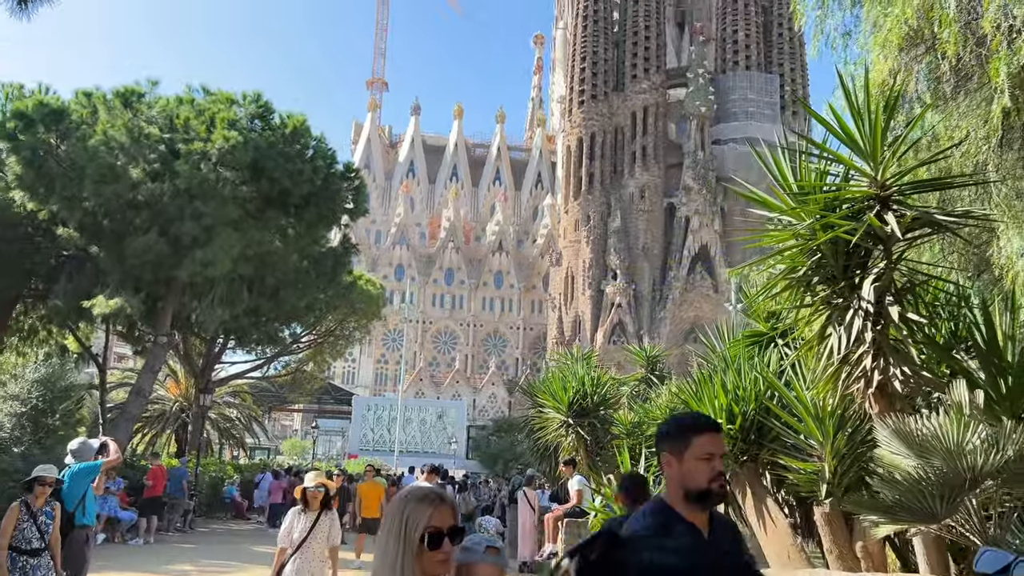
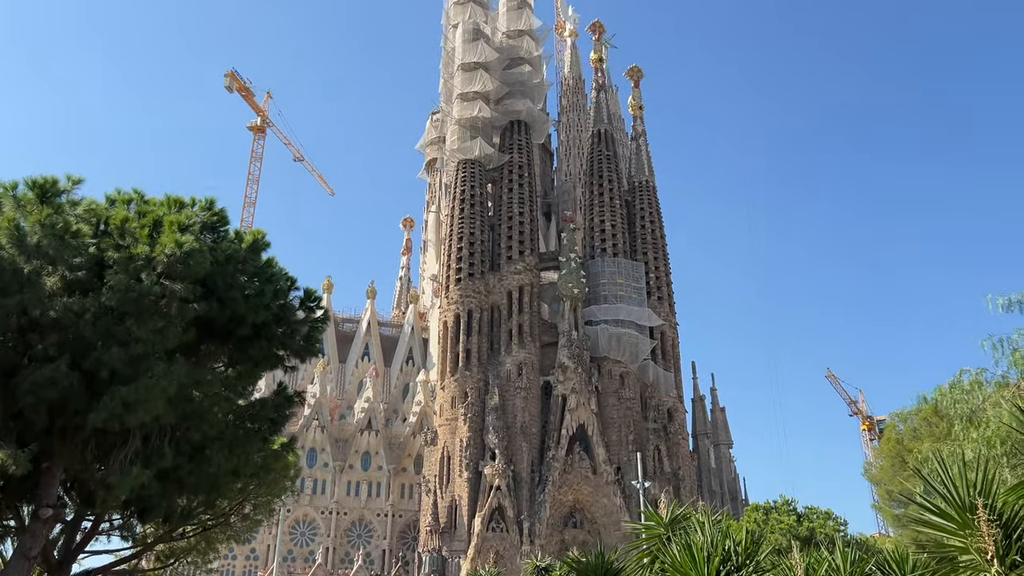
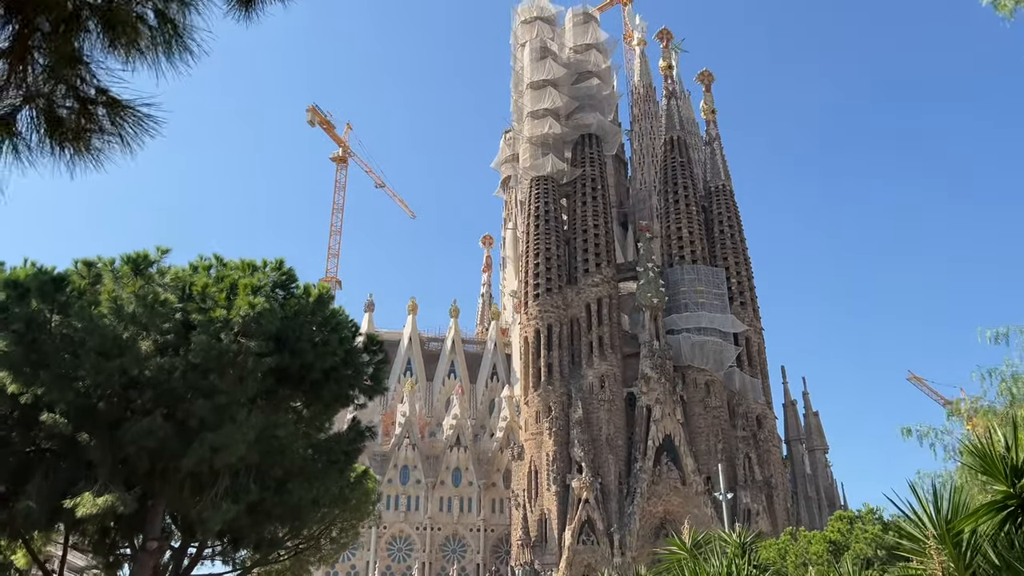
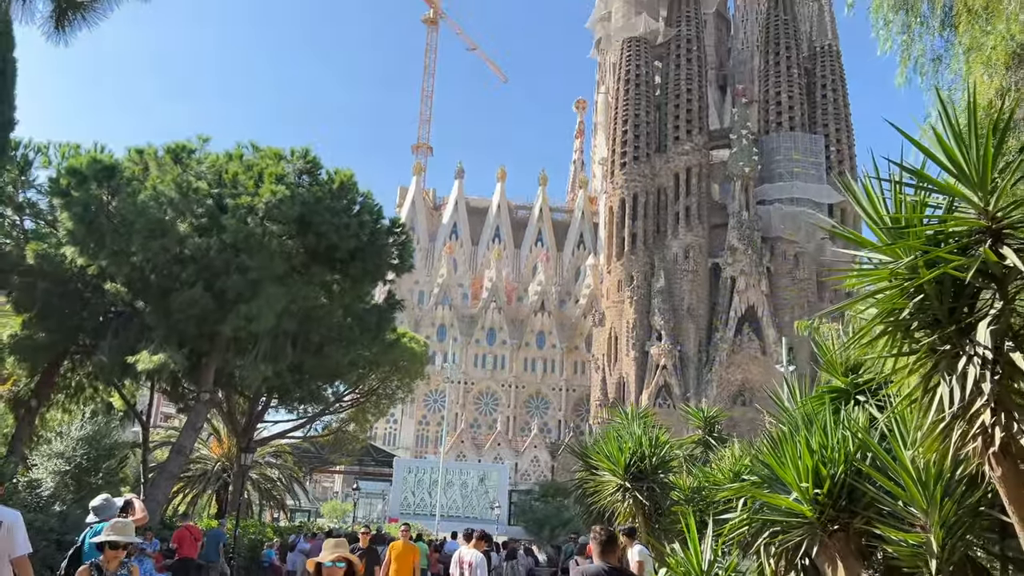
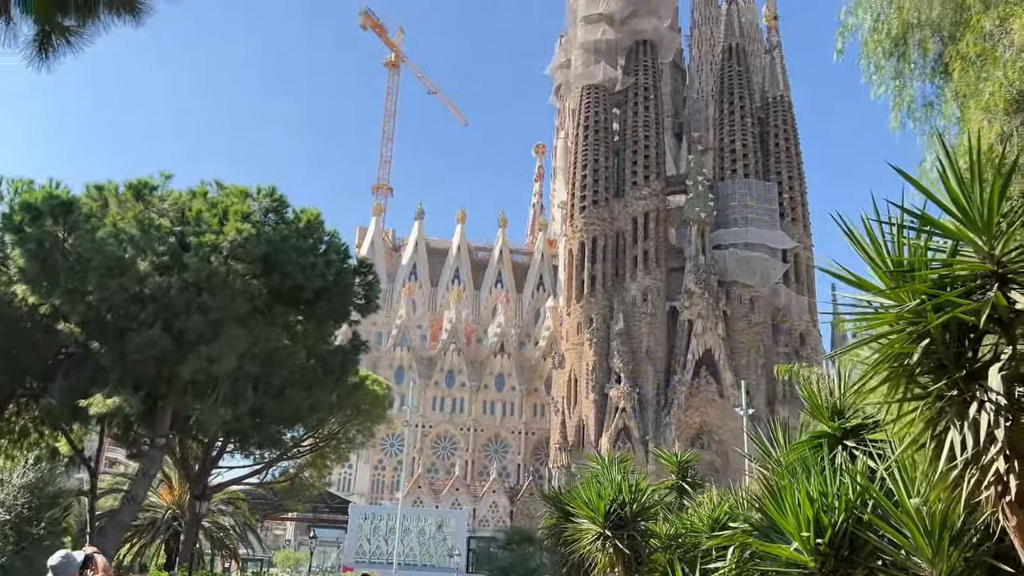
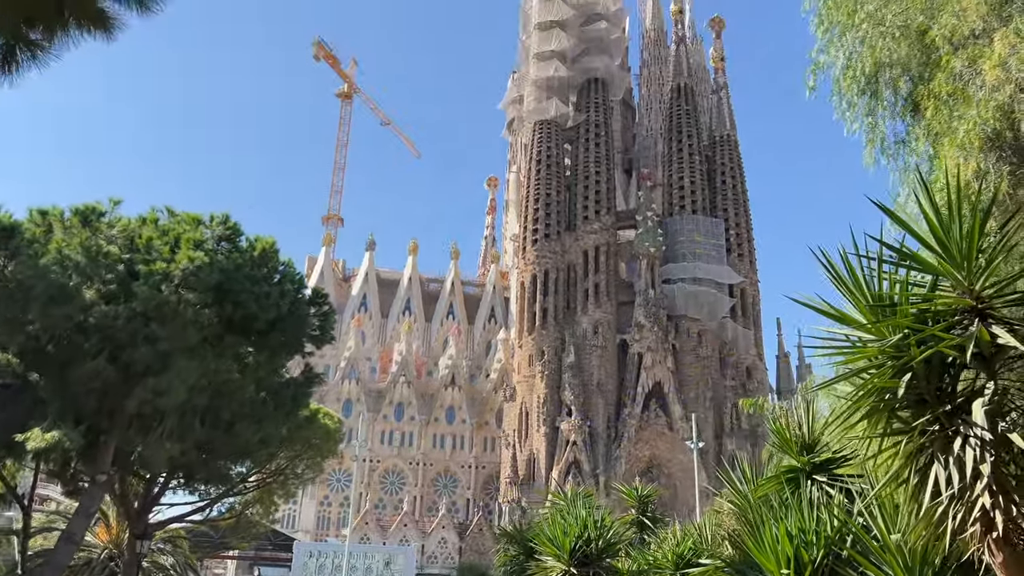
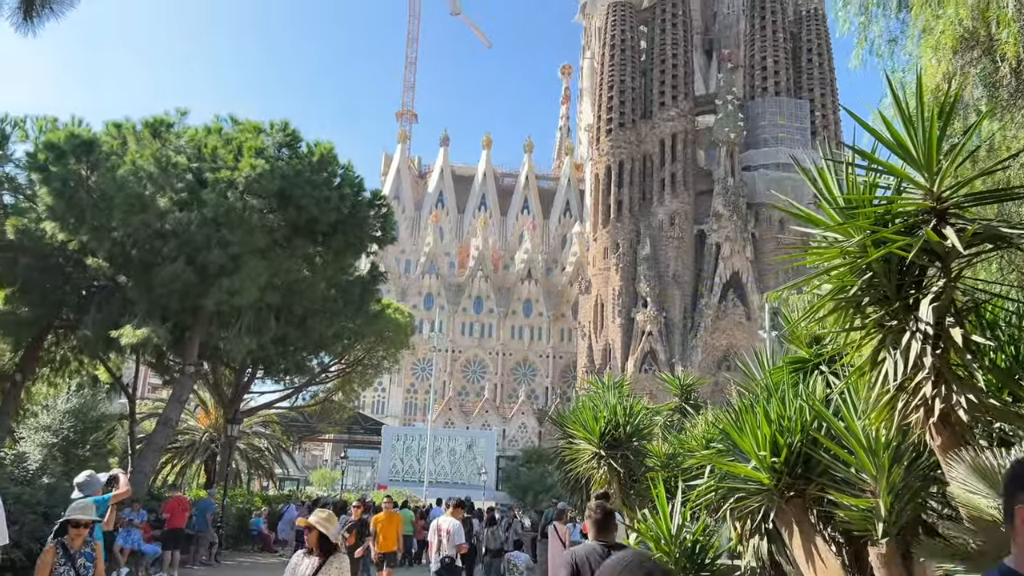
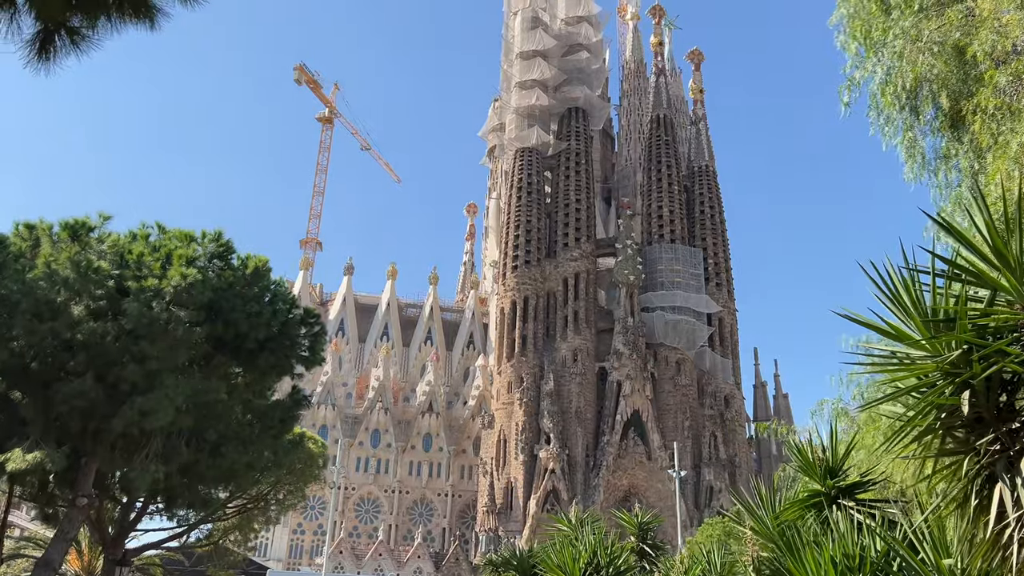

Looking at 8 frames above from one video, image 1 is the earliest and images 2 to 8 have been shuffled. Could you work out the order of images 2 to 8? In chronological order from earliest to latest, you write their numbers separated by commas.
7, 4, 5, 6, 8, 3, 2
